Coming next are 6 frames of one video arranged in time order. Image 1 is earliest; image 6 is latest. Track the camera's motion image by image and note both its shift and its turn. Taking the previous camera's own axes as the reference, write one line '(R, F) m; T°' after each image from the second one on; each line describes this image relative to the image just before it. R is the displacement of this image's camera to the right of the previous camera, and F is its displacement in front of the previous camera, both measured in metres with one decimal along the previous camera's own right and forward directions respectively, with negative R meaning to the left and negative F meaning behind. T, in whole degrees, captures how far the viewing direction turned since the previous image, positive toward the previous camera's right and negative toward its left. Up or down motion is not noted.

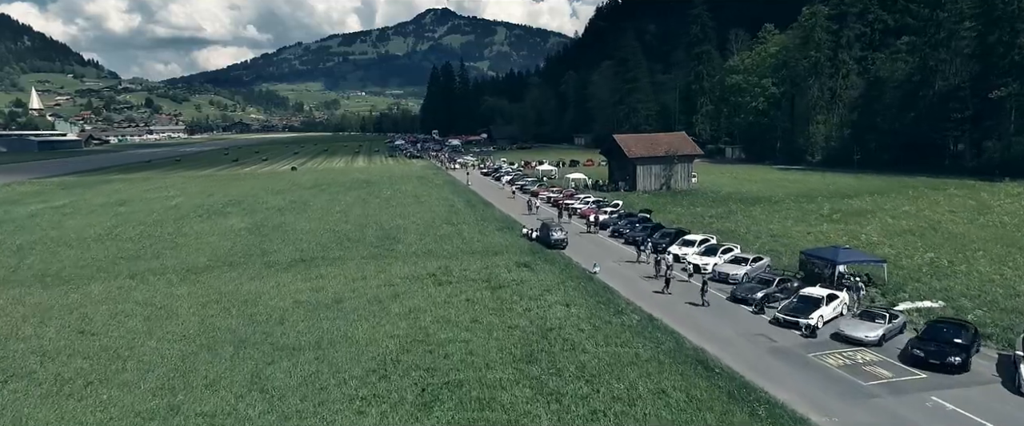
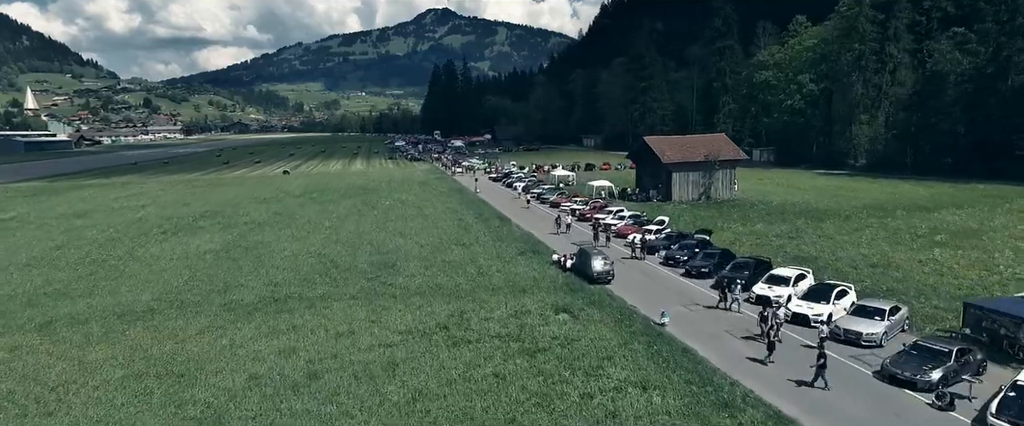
(-1.4, +9.2) m; 0°
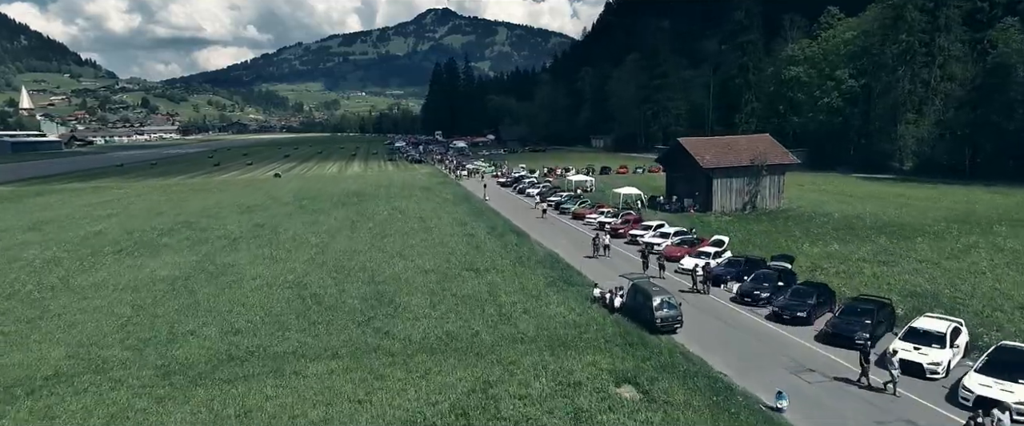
(-1.2, +8.2) m; 0°
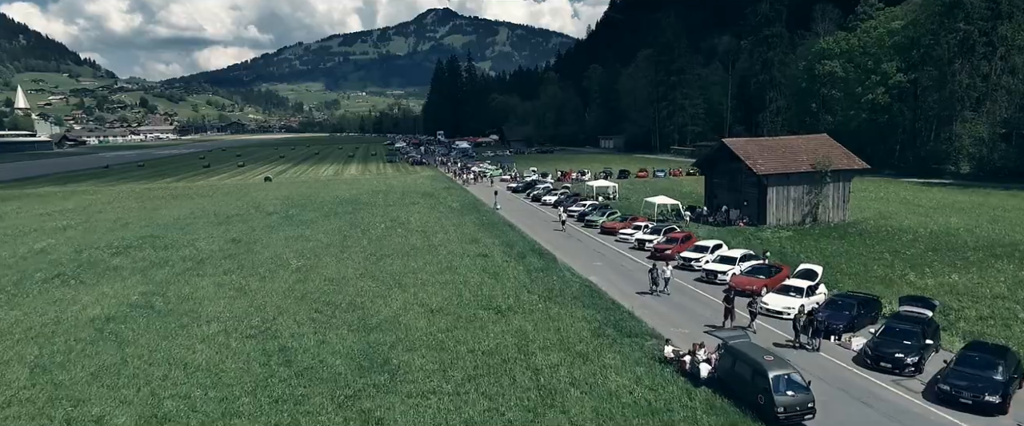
(-1.2, +8.2) m; 0°
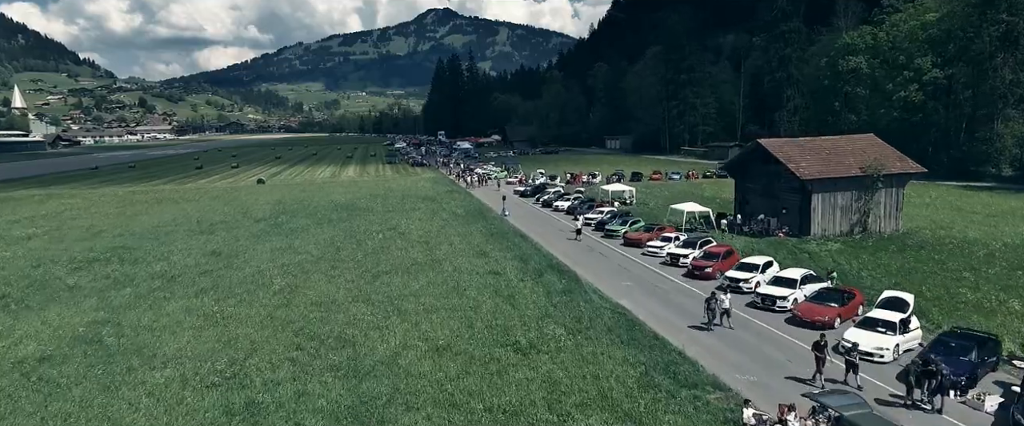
(-0.7, +5.1) m; 0°
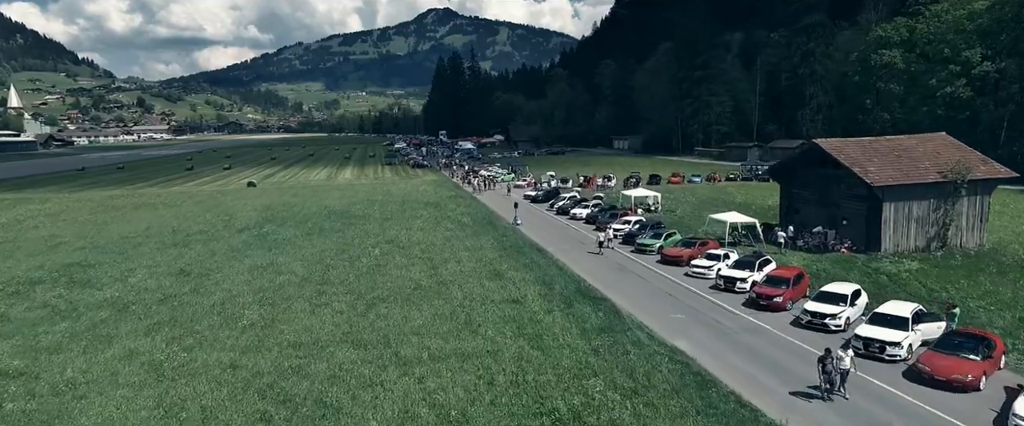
(-0.9, +6.2) m; 0°
